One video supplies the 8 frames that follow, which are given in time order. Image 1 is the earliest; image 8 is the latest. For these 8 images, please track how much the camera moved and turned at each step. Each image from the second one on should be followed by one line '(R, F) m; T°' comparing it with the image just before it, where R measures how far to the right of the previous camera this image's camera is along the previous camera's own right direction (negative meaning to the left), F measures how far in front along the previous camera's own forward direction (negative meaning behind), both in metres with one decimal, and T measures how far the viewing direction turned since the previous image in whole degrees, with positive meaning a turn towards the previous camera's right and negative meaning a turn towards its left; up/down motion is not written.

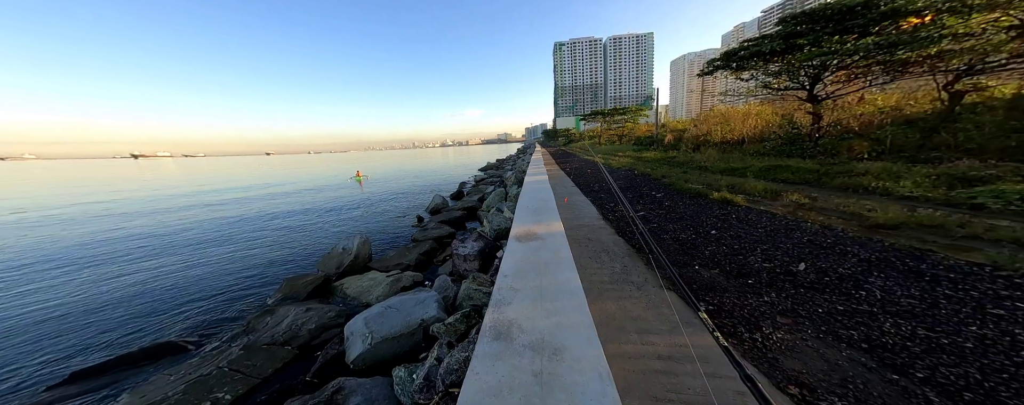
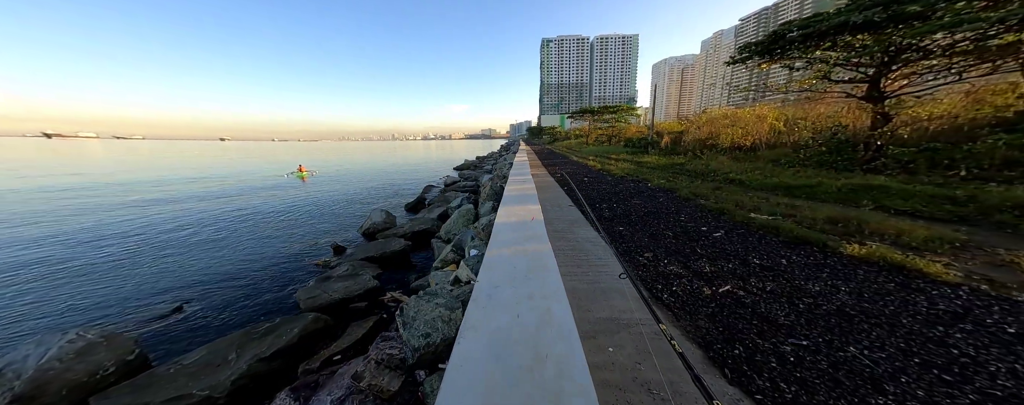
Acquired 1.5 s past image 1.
(+0.2, +2.6) m; +4°
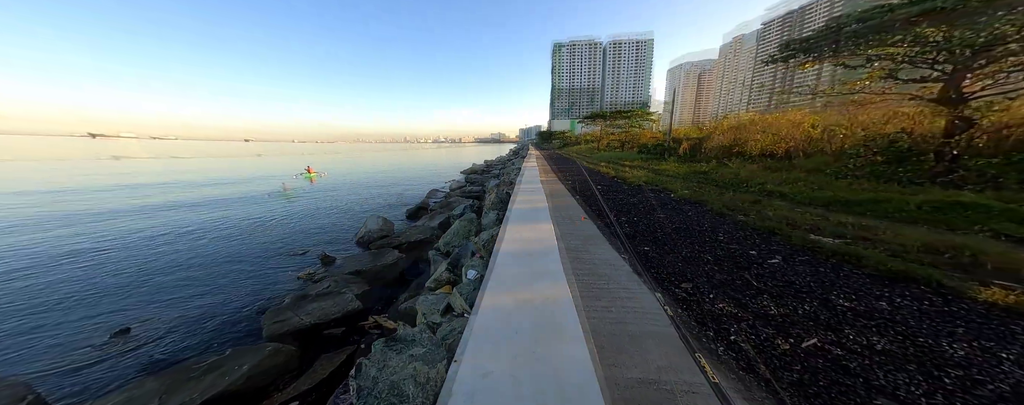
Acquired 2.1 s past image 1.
(0.0, +0.6) m; -2°
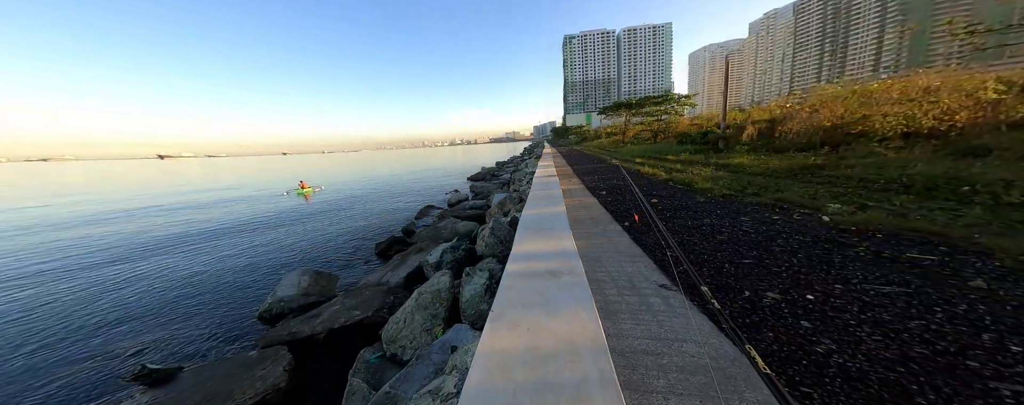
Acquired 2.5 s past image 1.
(+0.2, +3.2) m; -4°
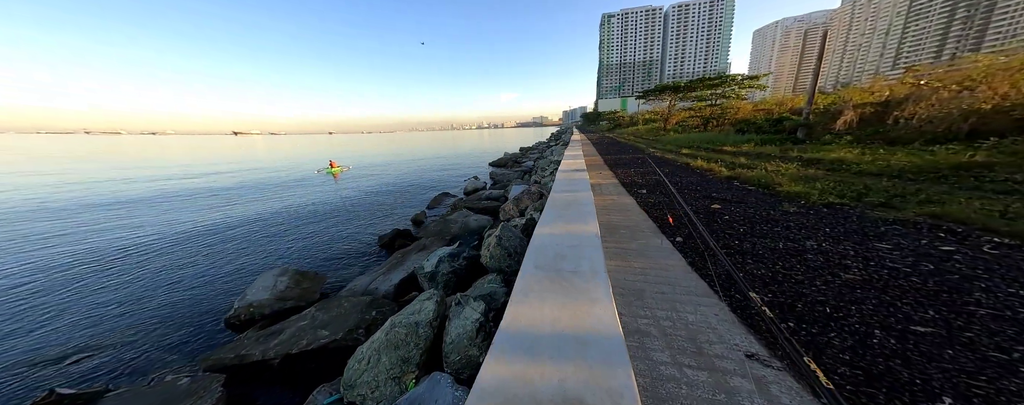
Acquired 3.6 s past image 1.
(+0.2, +1.2) m; -6°
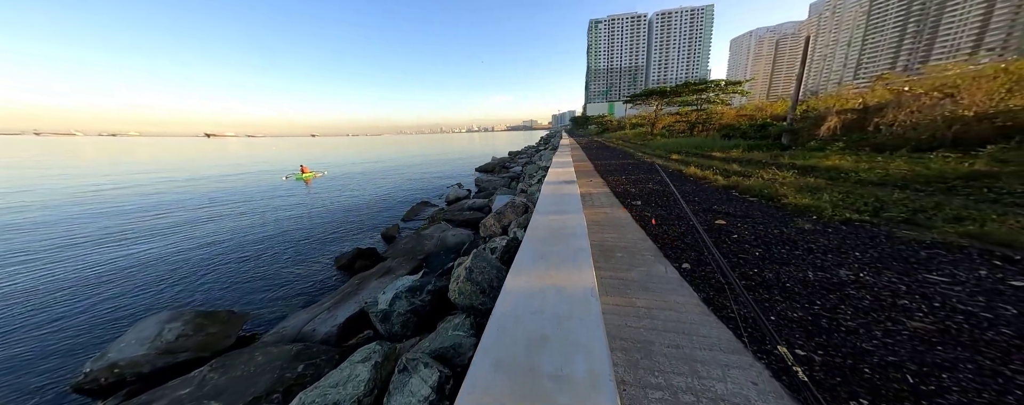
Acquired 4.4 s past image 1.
(+0.2, +0.7) m; +3°
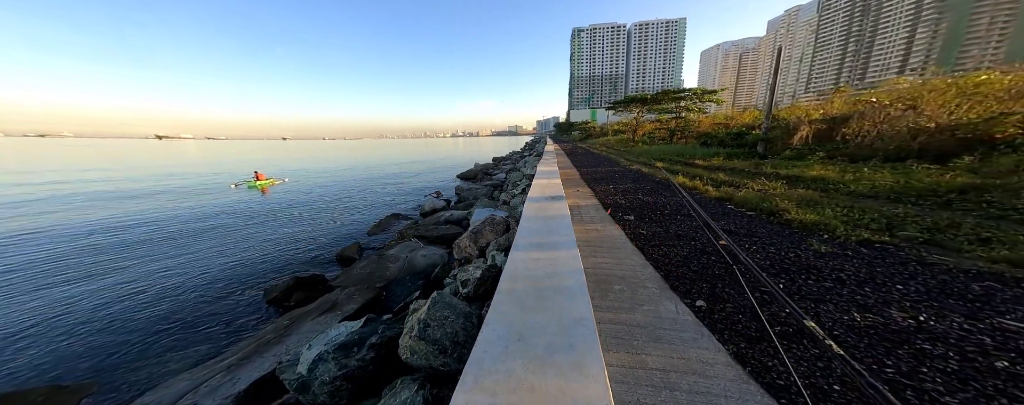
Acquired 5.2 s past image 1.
(+0.1, +0.7) m; +4°
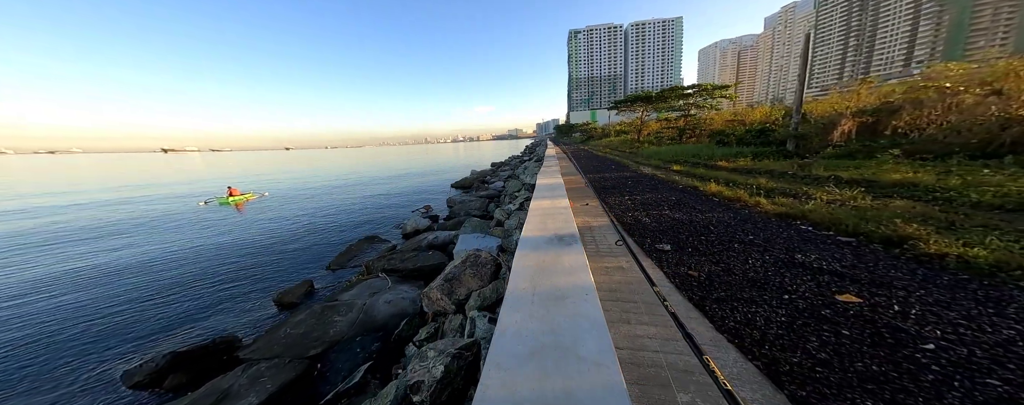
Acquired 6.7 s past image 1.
(+0.2, +1.5) m; 0°
